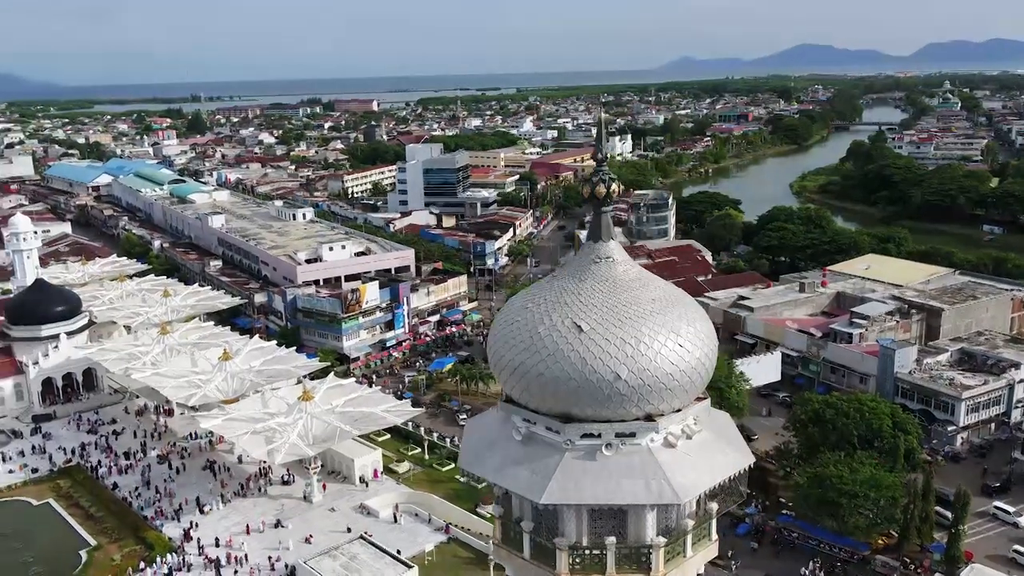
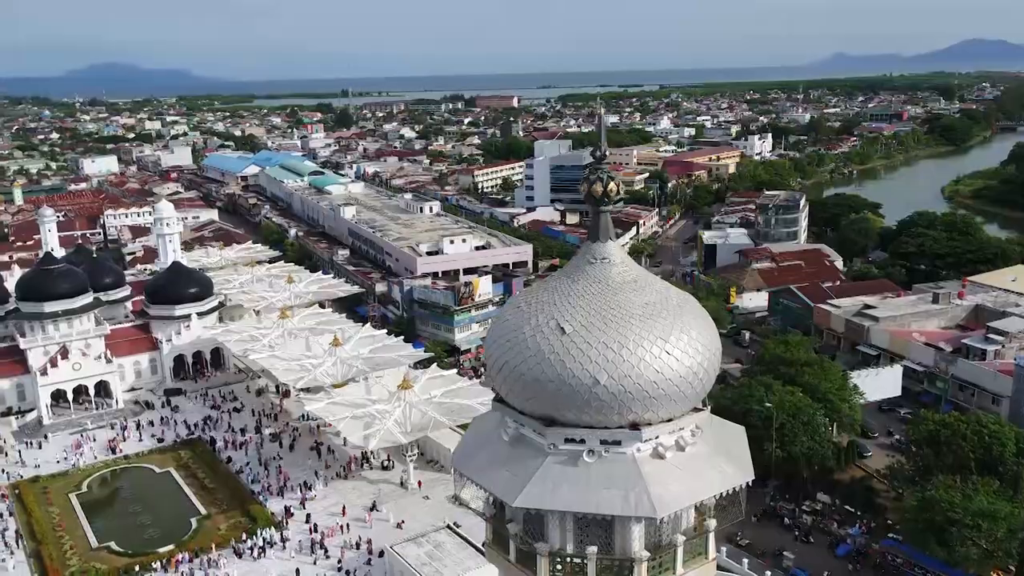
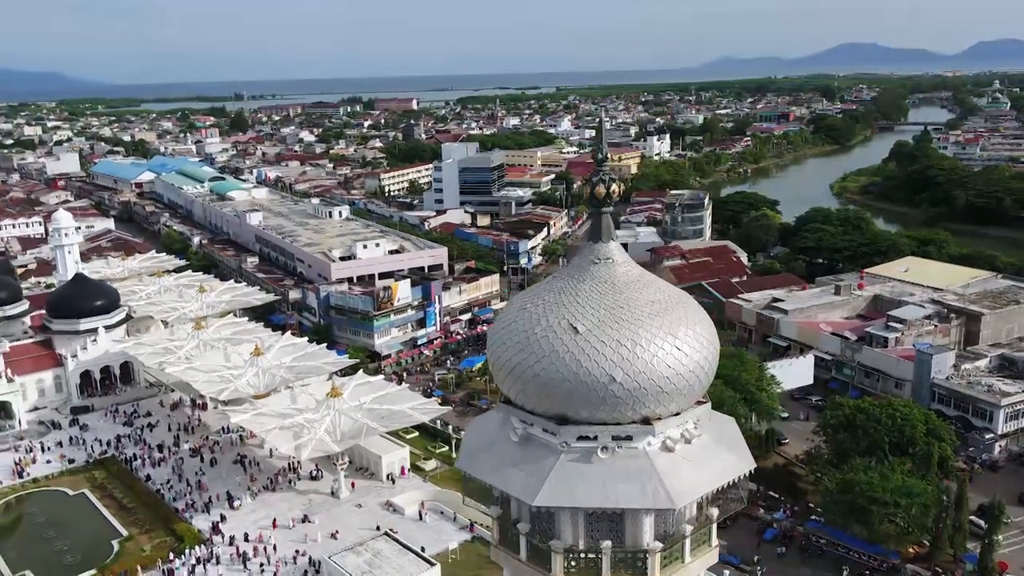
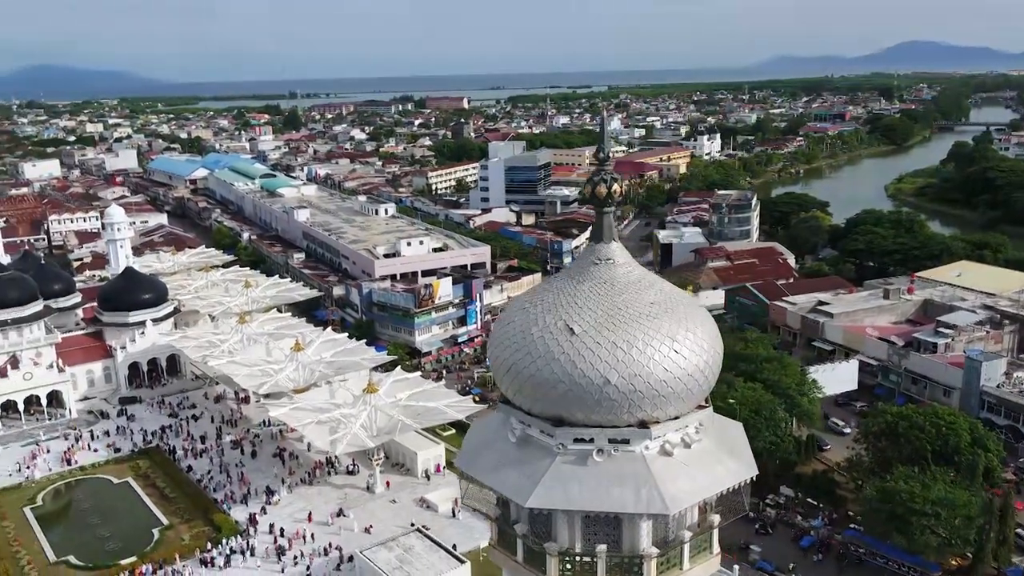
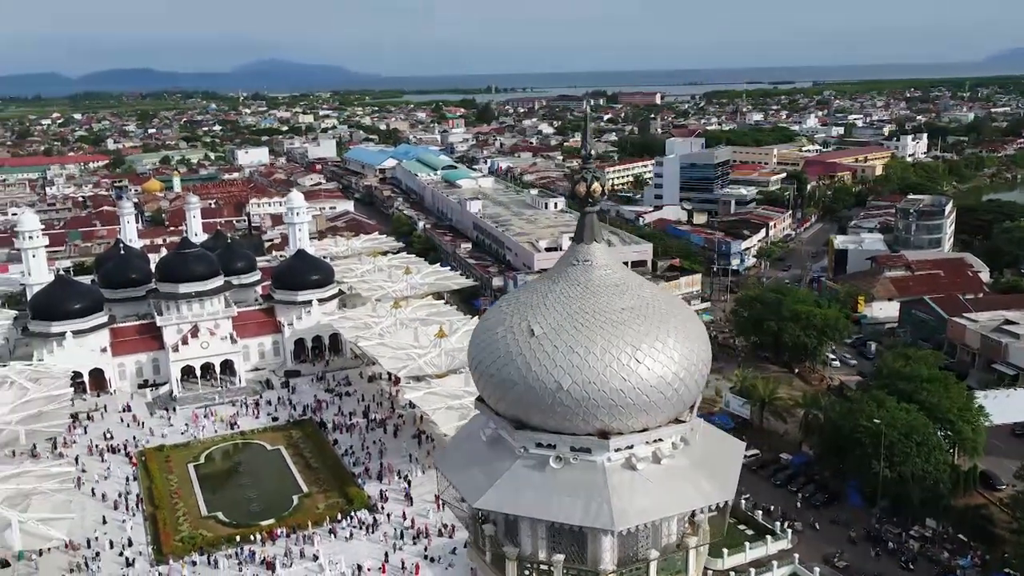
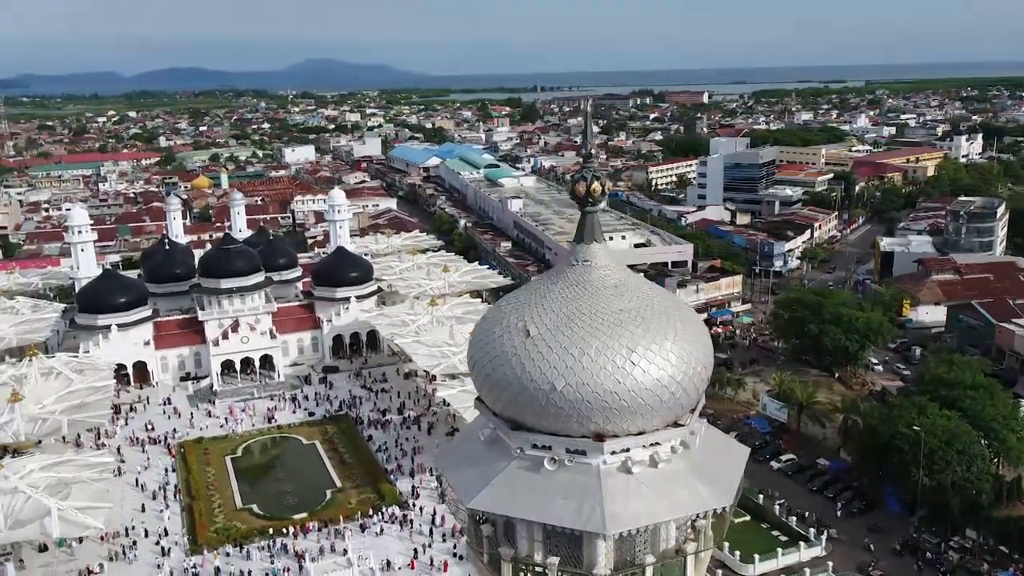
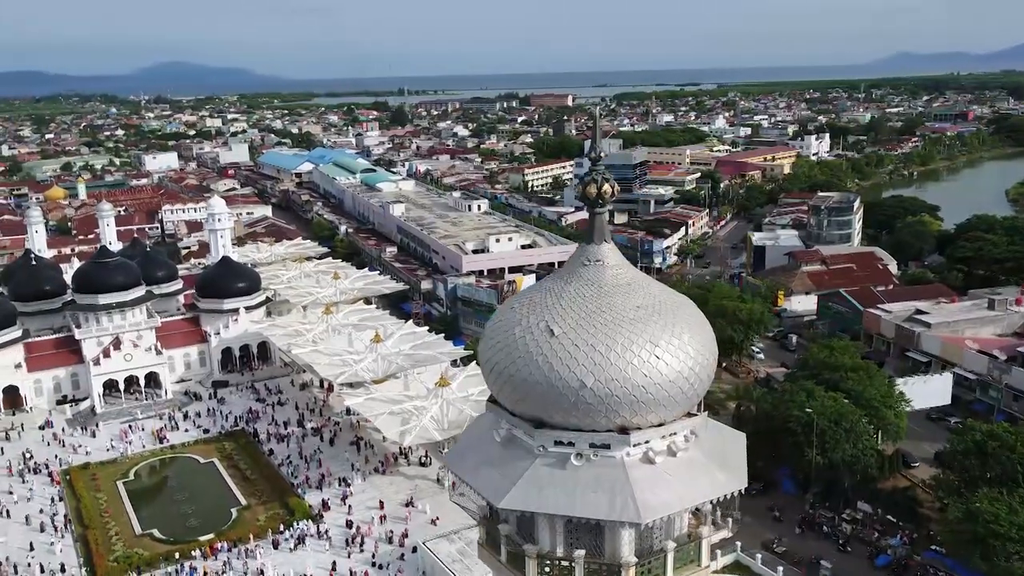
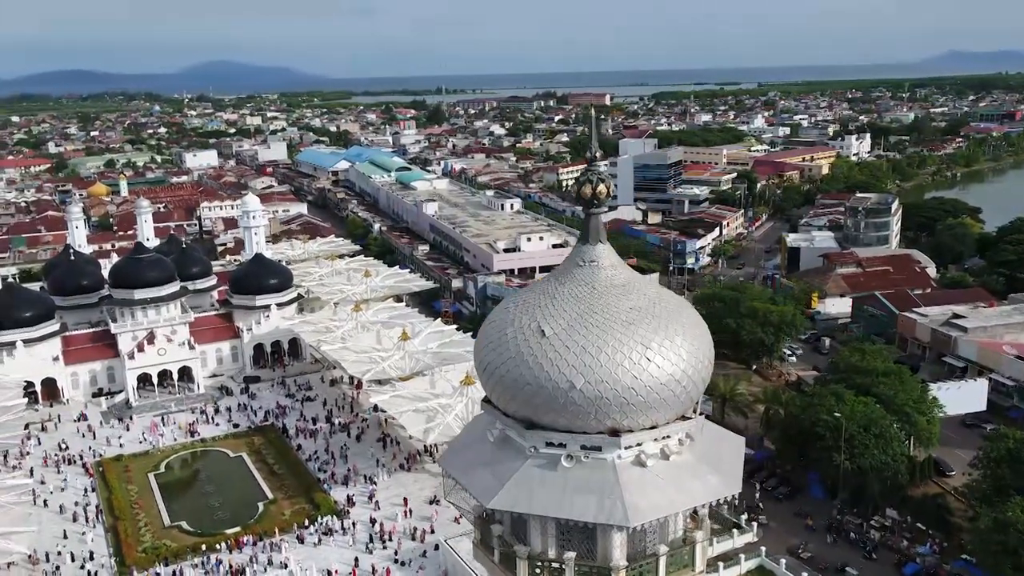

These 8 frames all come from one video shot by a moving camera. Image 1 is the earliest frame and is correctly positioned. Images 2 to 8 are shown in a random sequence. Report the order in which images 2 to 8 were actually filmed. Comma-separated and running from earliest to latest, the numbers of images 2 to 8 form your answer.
3, 4, 2, 7, 8, 5, 6
